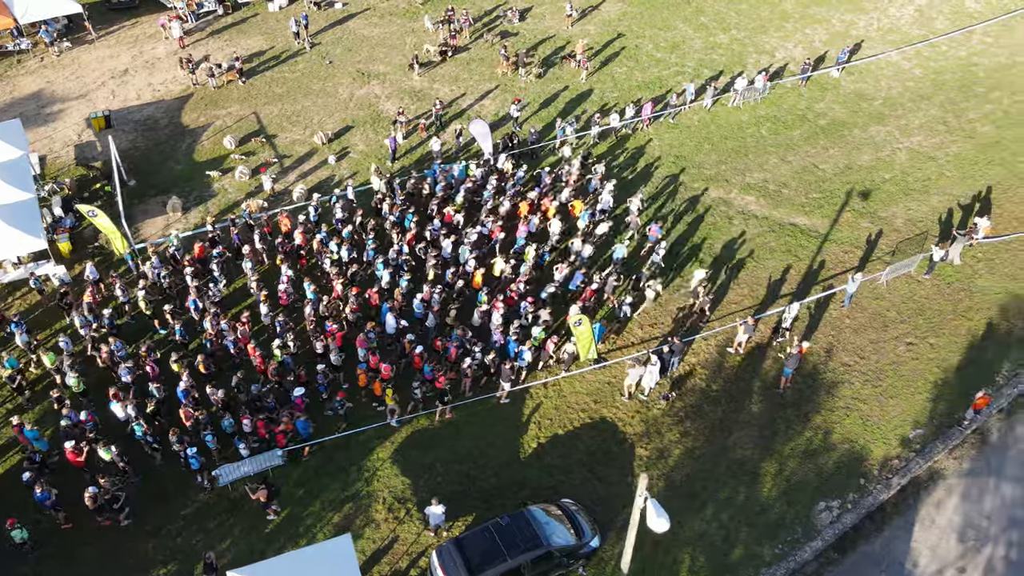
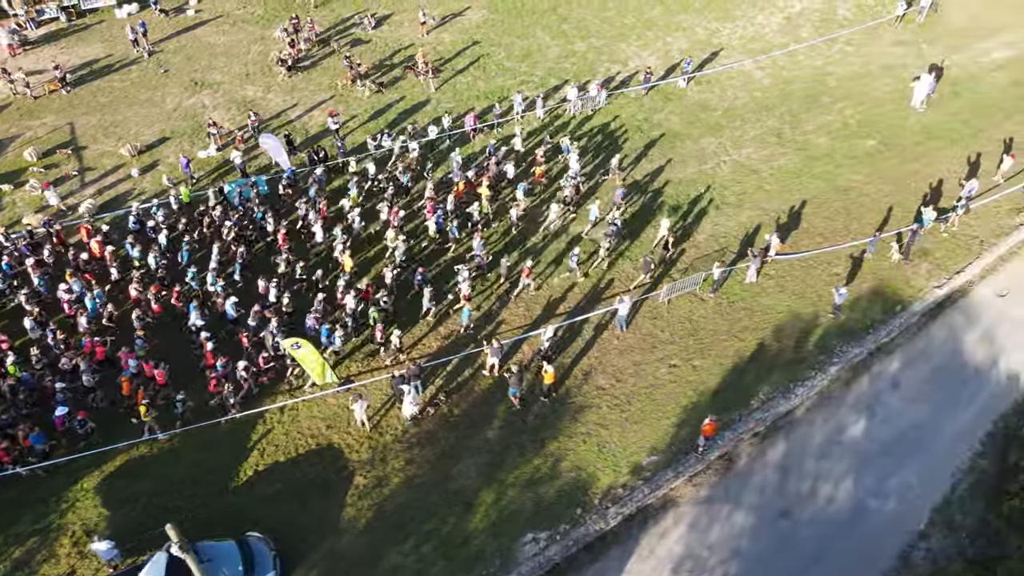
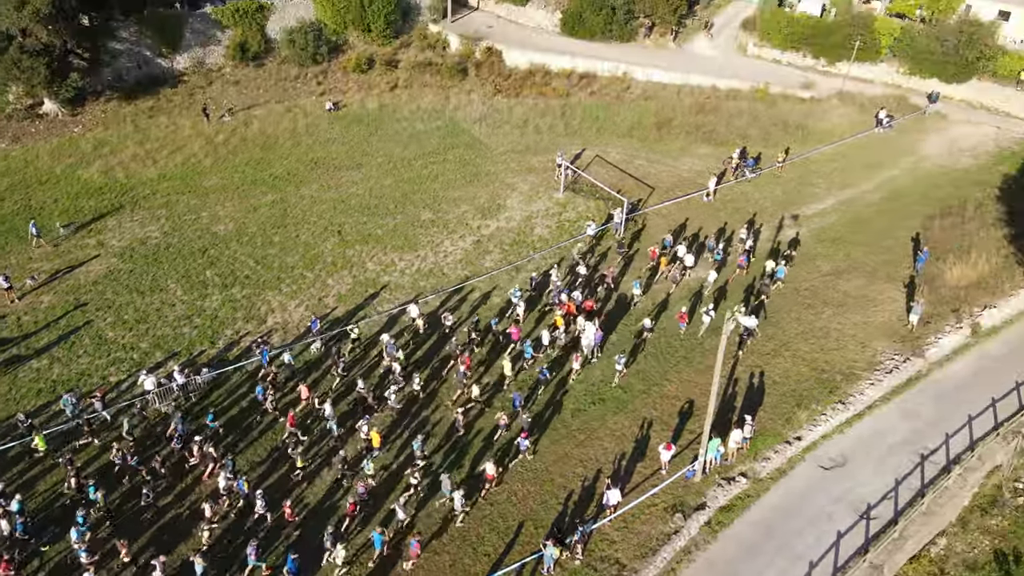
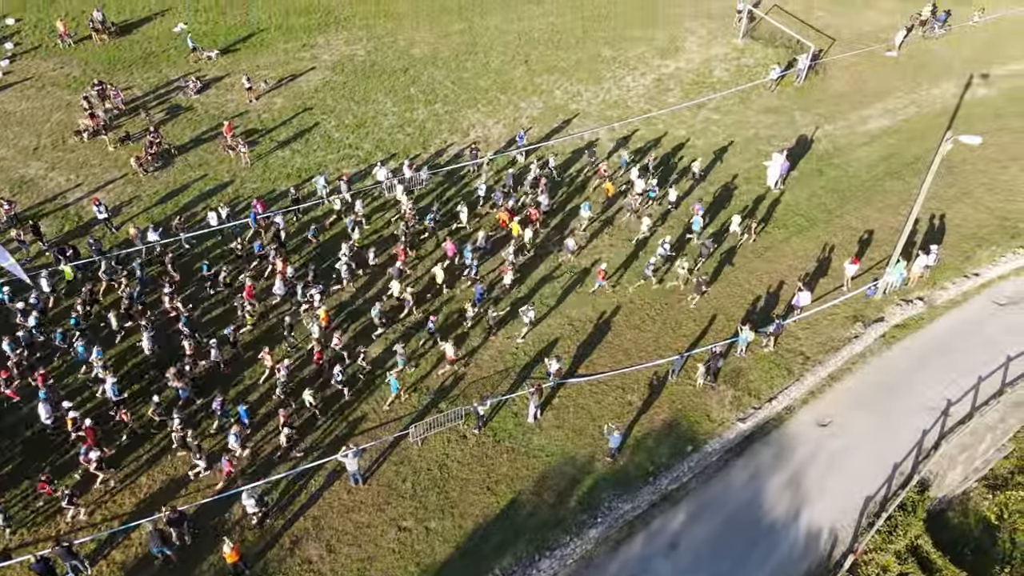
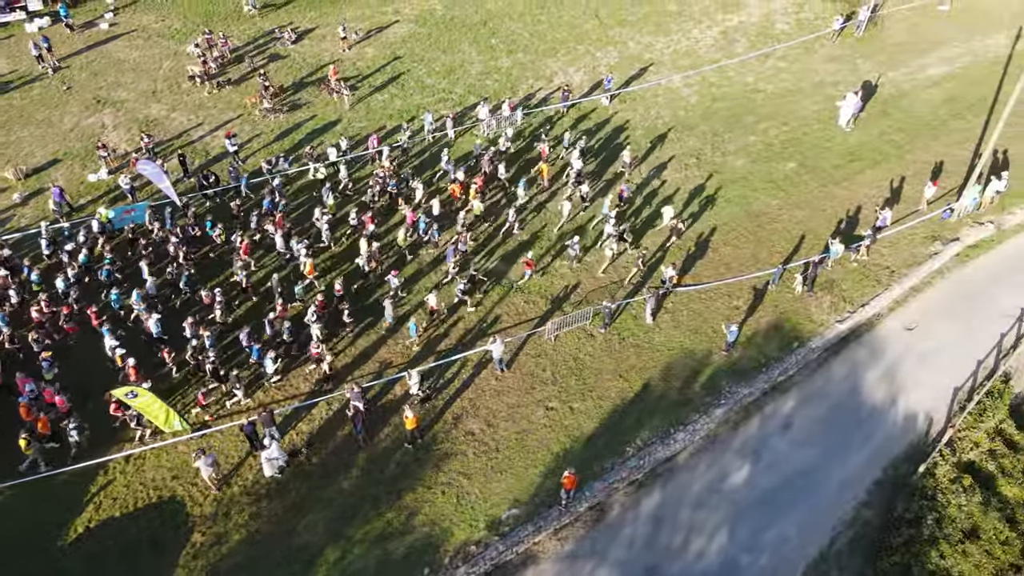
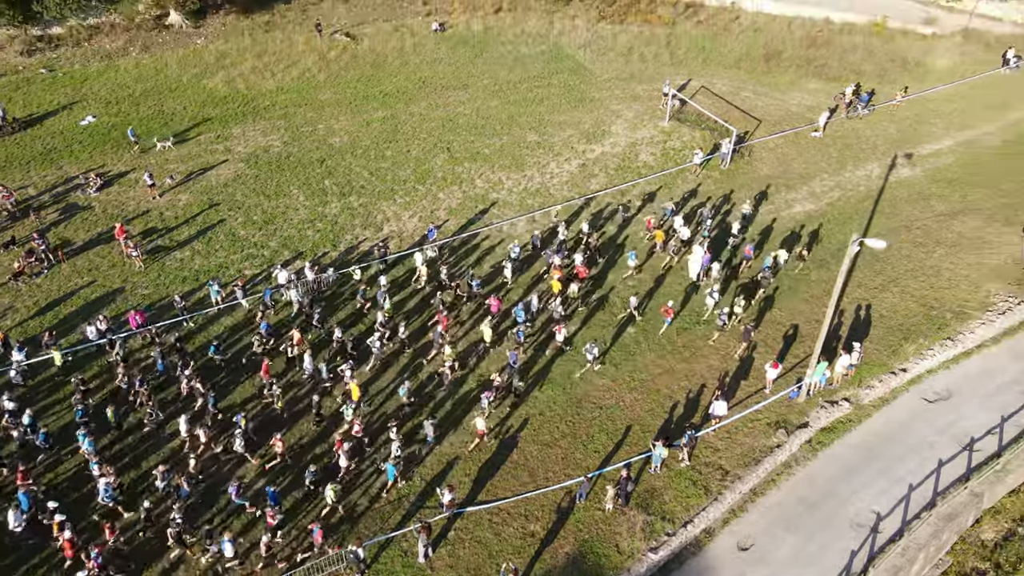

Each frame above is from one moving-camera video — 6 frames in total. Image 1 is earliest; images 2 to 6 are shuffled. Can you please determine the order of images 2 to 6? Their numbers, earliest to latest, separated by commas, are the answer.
2, 5, 4, 6, 3
